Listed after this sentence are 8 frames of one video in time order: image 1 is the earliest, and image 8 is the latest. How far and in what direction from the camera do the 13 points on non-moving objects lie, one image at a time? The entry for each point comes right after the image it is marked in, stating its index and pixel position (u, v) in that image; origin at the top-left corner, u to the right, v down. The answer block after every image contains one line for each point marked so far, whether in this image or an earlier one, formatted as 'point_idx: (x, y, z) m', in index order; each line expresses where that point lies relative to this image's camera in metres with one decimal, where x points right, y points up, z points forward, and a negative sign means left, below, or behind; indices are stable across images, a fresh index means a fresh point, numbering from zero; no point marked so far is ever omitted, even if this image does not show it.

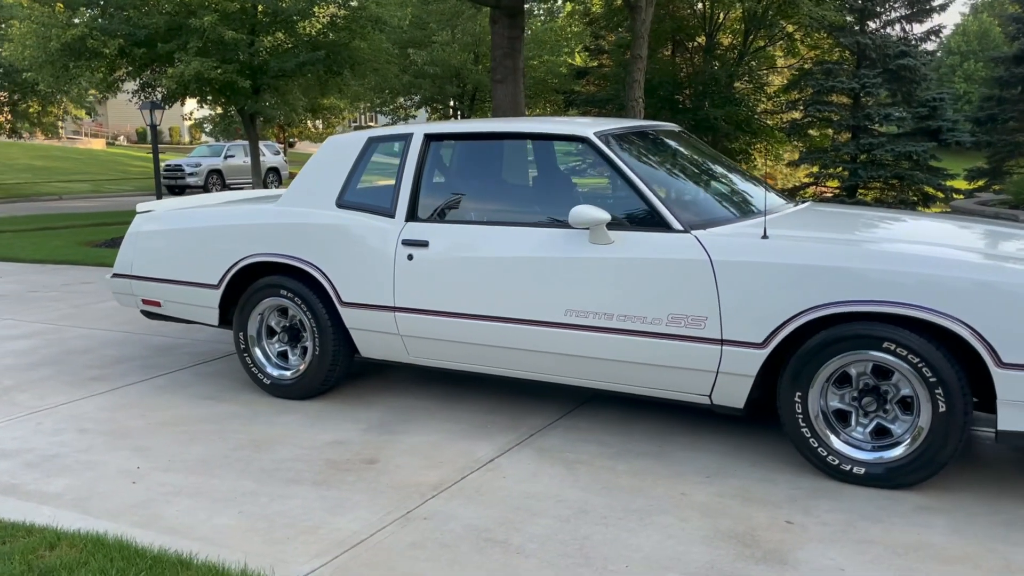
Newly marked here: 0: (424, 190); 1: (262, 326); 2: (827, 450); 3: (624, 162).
0: (-0.5, +0.6, +5.2) m
1: (-1.7, -0.3, +5.8) m
2: (+1.5, -0.7, +4.0) m
3: (+0.6, +0.7, +4.6) m
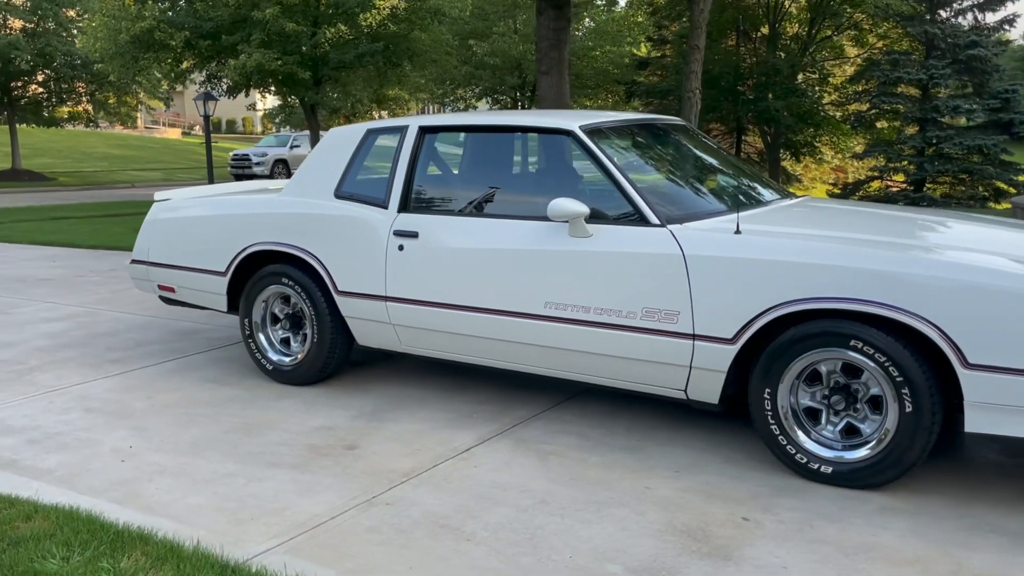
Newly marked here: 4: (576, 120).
0: (-0.6, +0.7, +5.2) m
1: (-1.7, -0.2, +6.0) m
2: (+1.3, -0.7, +3.9) m
3: (+0.5, +0.7, +4.6) m
4: (+0.4, +1.0, +4.9) m
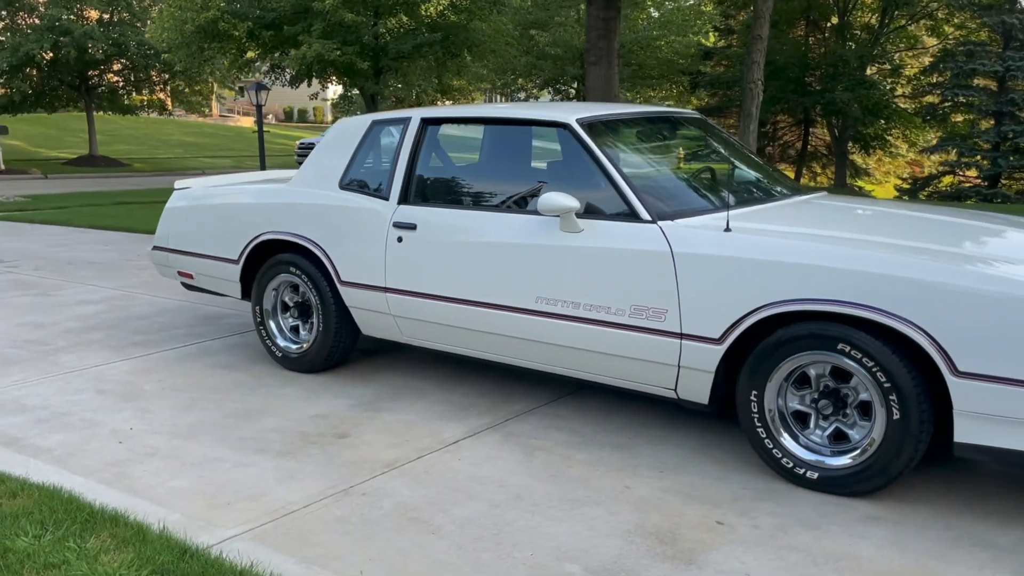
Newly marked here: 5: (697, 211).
0: (-0.6, +0.7, +5.2) m
1: (-1.7, -0.1, +6.1) m
2: (+1.2, -0.7, +3.8) m
3: (+0.5, +0.7, +4.5) m
4: (+0.4, +1.0, +4.8) m
5: (+0.9, +0.4, +4.3) m
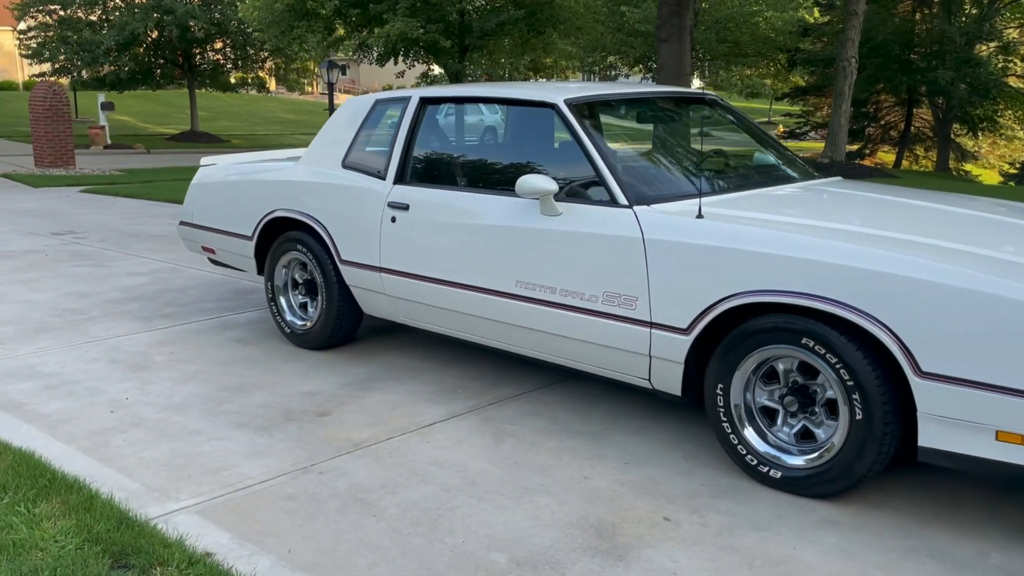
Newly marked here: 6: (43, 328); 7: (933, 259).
0: (-0.6, +0.8, +5.2) m
1: (-1.6, +0.1, +6.1) m
2: (+1.0, -0.7, +3.7) m
3: (+0.4, +0.8, +4.4) m
4: (+0.3, +1.1, +4.7) m
5: (+0.8, +0.5, +4.2) m
6: (-3.8, -0.3, +6.9) m
7: (+1.6, +0.1, +3.2) m
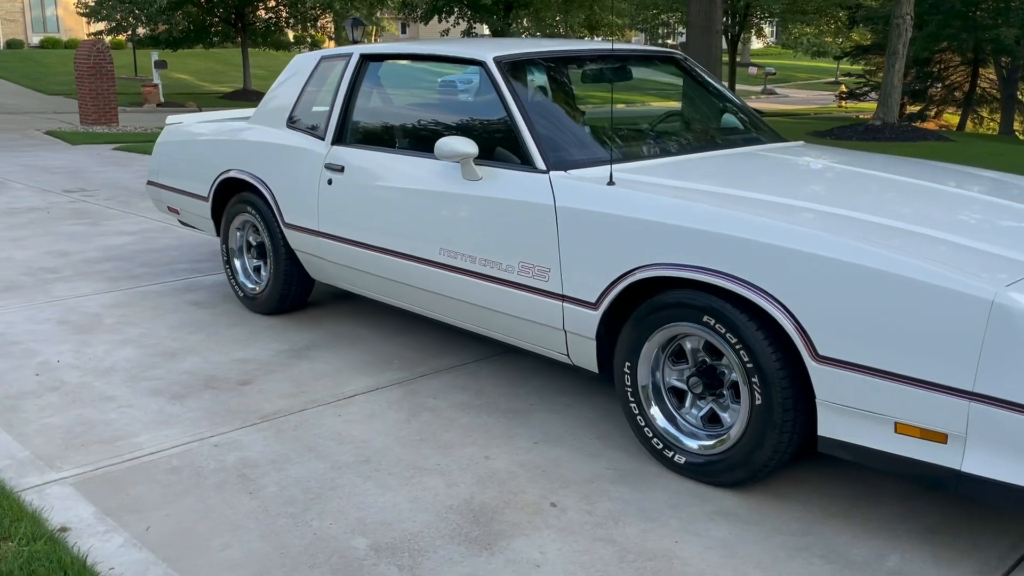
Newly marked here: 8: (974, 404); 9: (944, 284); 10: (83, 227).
0: (-0.9, +1.0, +5.0) m
1: (-1.9, +0.3, +6.0) m
2: (+0.6, -0.6, +3.5) m
3: (0.0, +1.0, +4.1) m
4: (-0.1, +1.2, +4.4) m
5: (+0.4, +0.6, +3.9) m
6: (-4.0, 0.0, +6.9) m
7: (+1.1, +0.2, +2.9) m
8: (+1.4, -0.3, +2.5) m
9: (+1.3, 0.0, +2.6) m
10: (-5.1, +0.7, +10.2) m
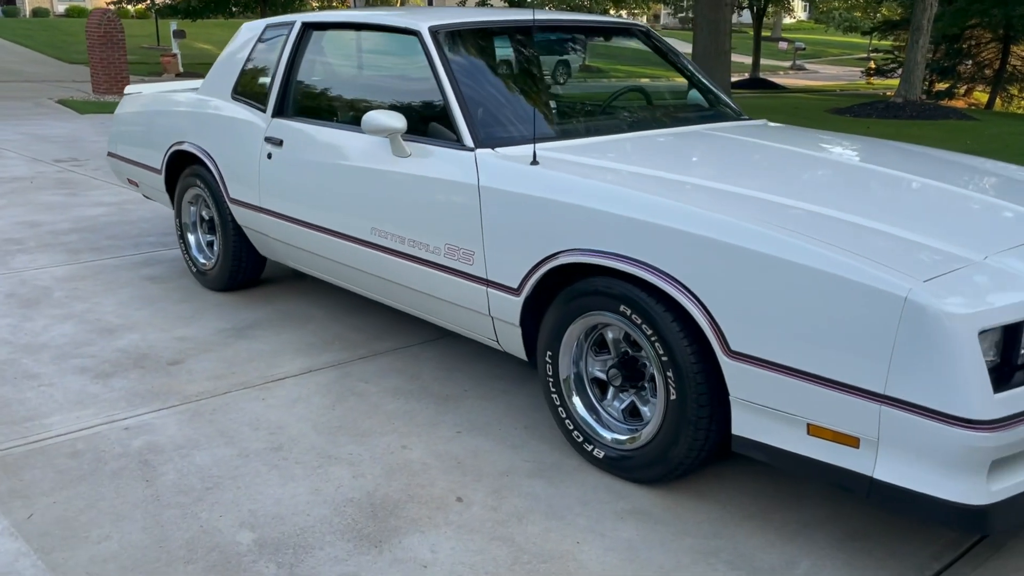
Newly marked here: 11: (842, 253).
0: (-1.2, +1.1, +4.8) m
1: (-2.2, +0.5, +5.9) m
2: (+0.2, -0.5, +3.3) m
3: (-0.3, +1.1, +3.9) m
4: (-0.3, +1.3, +4.2) m
5: (+0.1, +0.7, +3.8) m
6: (-4.3, +0.2, +6.8) m
7: (+0.8, +0.2, +2.7) m
8: (+1.0, -0.3, +2.3) m
9: (+1.0, 0.0, +2.4) m
10: (-5.3, +1.1, +10.1) m
11: (+0.9, +0.1, +2.5) m
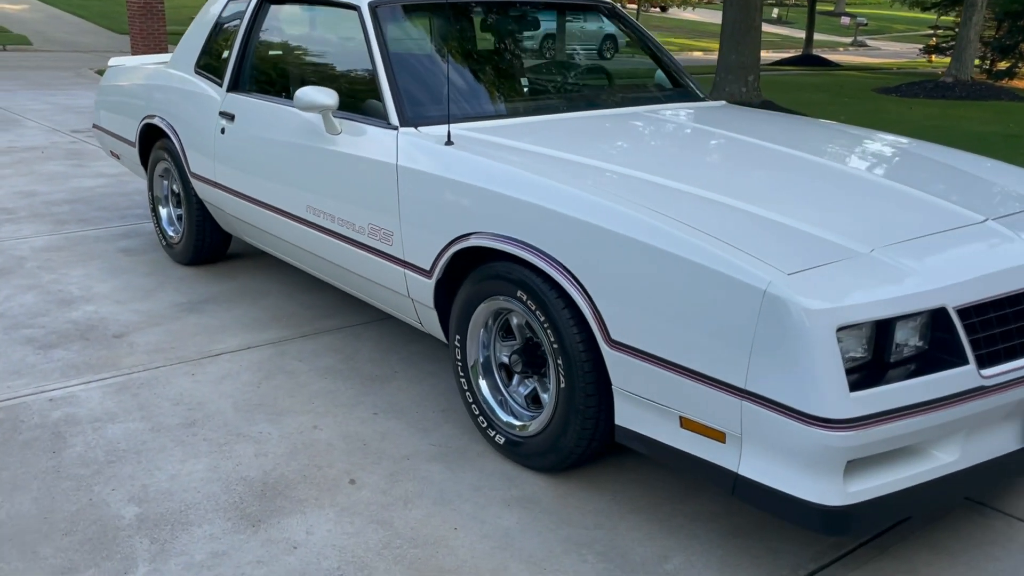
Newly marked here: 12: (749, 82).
0: (-1.5, +1.3, +4.8) m
1: (-2.4, +0.7, +5.9) m
2: (-0.1, -0.5, +3.3) m
3: (-0.6, +1.1, +3.9) m
4: (-0.6, +1.4, +4.2) m
5: (-0.2, +0.7, +3.7) m
6: (-4.5, +0.5, +6.9) m
7: (+0.4, +0.2, +2.7) m
8: (+0.6, -0.3, +2.3) m
9: (+0.6, 0.0, +2.3) m
10: (-5.3, +1.4, +10.3) m
11: (+0.6, +0.1, +2.4) m
12: (+3.4, +2.9, +11.8) m
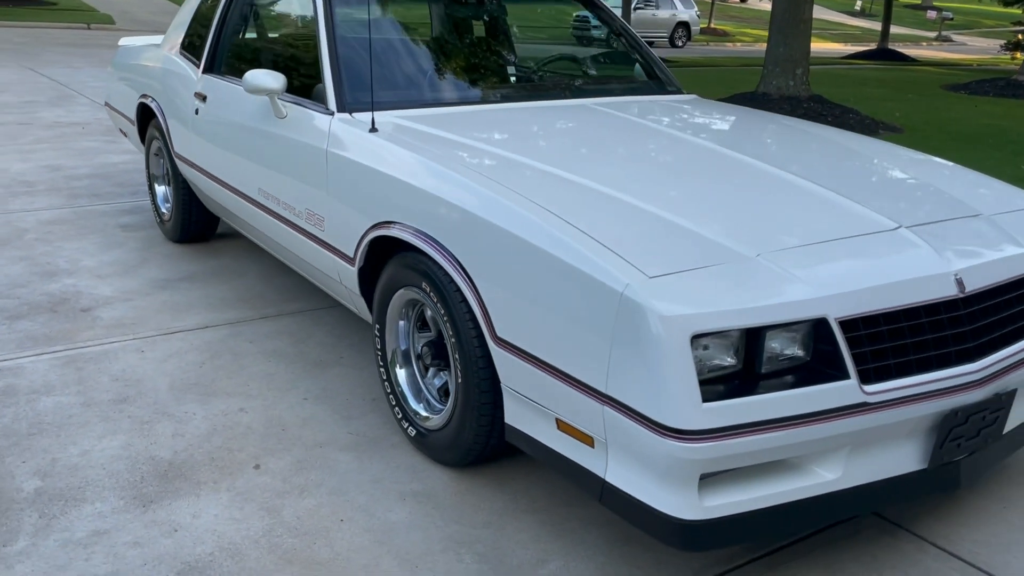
0: (-1.6, +1.4, +4.9) m
1: (-2.5, +0.9, +6.0) m
2: (-0.4, -0.4, +3.3) m
3: (-0.8, +1.2, +3.9) m
4: (-0.8, +1.5, +4.2) m
5: (-0.4, +0.8, +3.7) m
6: (-4.5, +0.8, +7.2) m
7: (+0.1, +0.3, +2.6) m
8: (+0.3, -0.3, +2.2) m
9: (+0.2, 0.0, +2.2) m
10: (-5.1, +1.8, +10.5) m
11: (+0.2, +0.1, +2.3) m
12: (+3.8, +2.9, +11.5) m
